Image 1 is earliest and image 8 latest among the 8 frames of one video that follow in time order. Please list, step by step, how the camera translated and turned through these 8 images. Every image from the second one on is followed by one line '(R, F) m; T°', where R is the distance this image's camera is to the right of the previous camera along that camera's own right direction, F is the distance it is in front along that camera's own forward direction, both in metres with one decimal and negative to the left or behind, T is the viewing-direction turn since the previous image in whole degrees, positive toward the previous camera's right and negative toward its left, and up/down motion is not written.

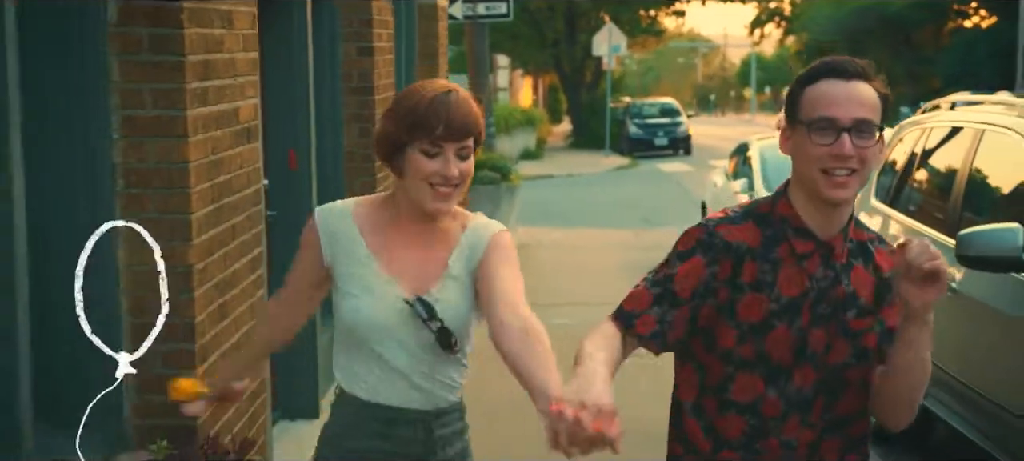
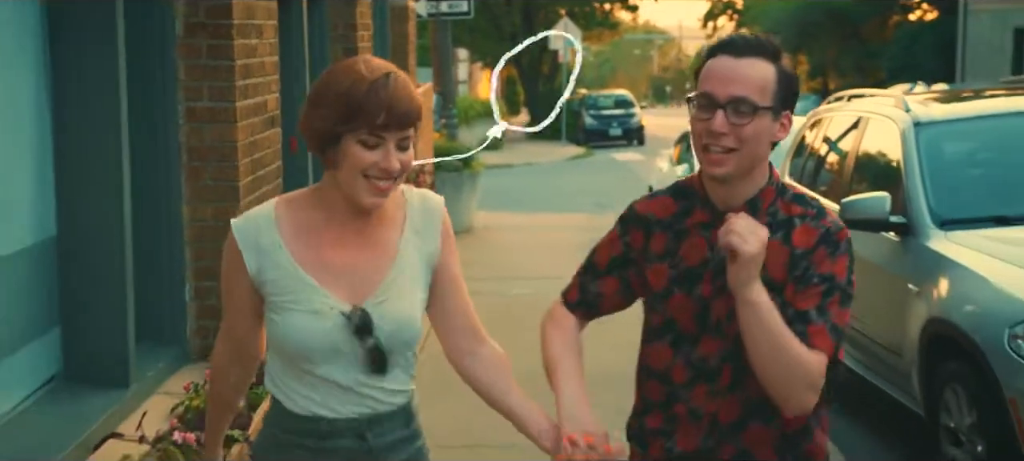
(-0.1, -1.4) m; +2°
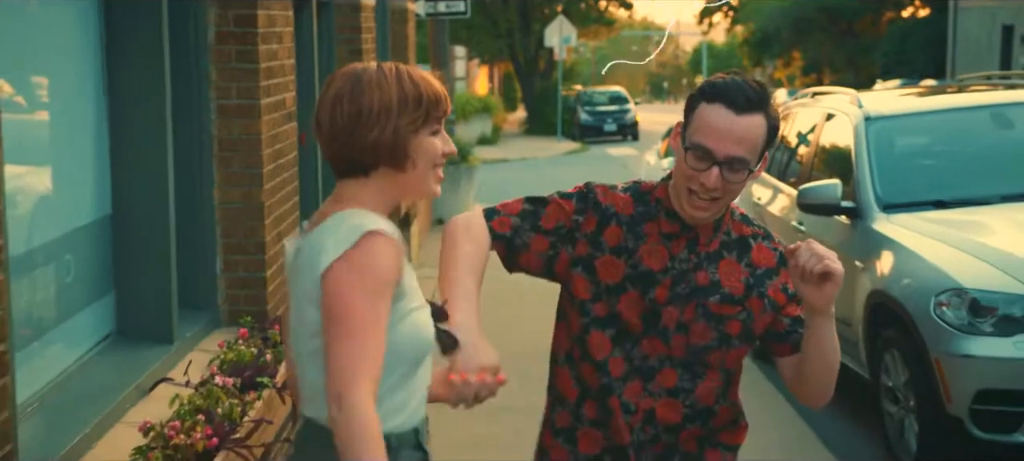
(+0.1, -0.9) m; 0°
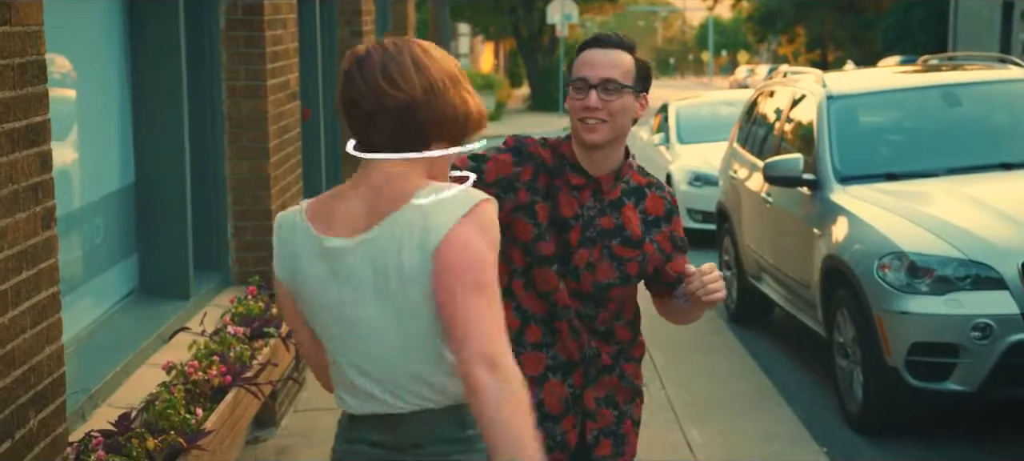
(+0.2, -0.7) m; 0°
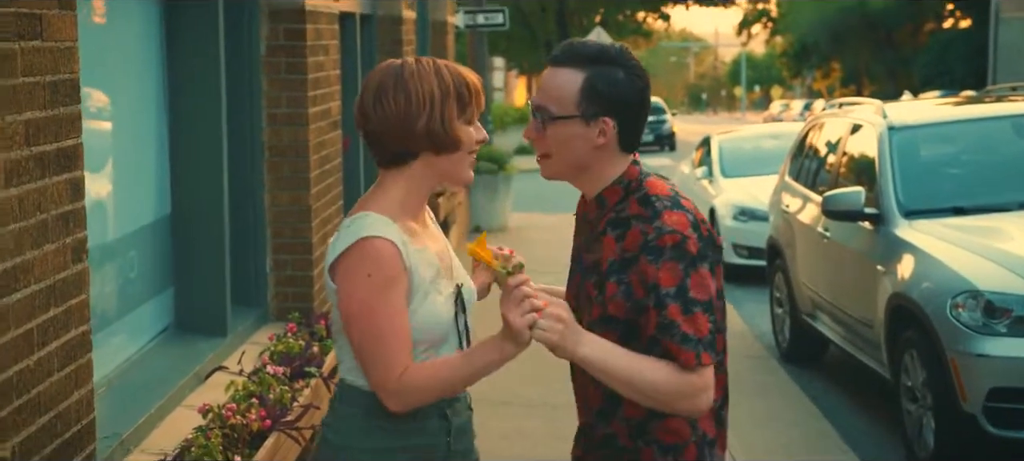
(-0.1, +0.3) m; -1°
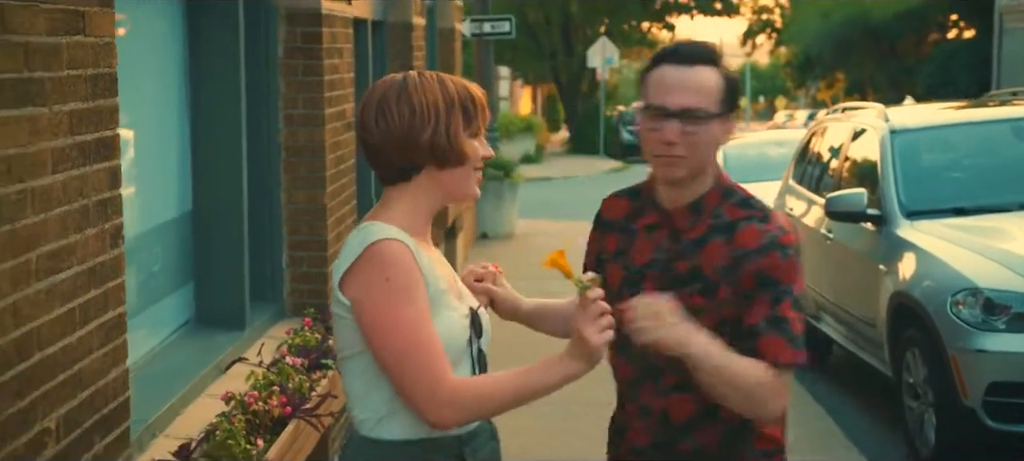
(0.0, -0.2) m; 0°
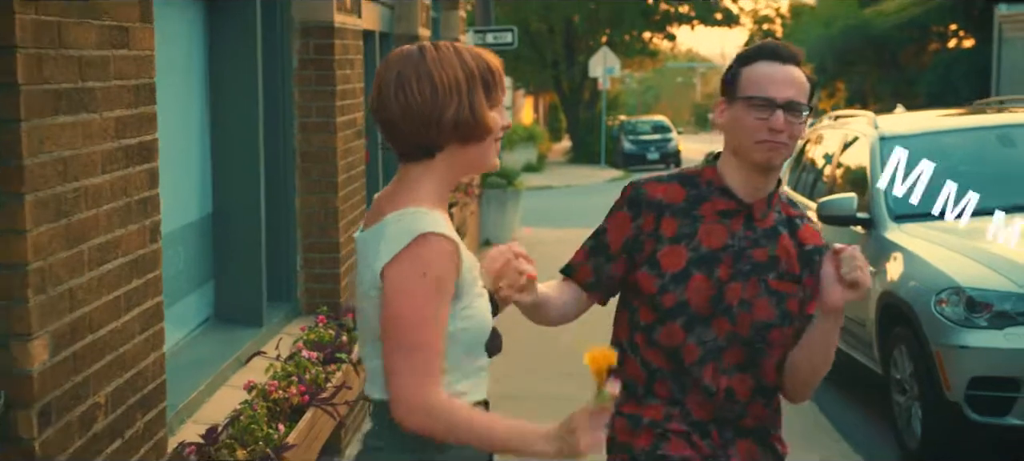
(0.0, -0.3) m; 0°
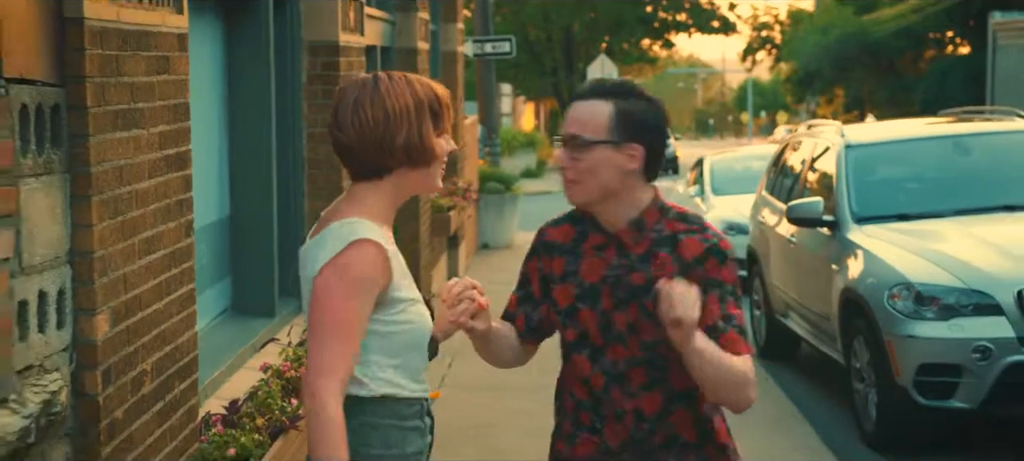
(+0.1, -0.7) m; 0°
